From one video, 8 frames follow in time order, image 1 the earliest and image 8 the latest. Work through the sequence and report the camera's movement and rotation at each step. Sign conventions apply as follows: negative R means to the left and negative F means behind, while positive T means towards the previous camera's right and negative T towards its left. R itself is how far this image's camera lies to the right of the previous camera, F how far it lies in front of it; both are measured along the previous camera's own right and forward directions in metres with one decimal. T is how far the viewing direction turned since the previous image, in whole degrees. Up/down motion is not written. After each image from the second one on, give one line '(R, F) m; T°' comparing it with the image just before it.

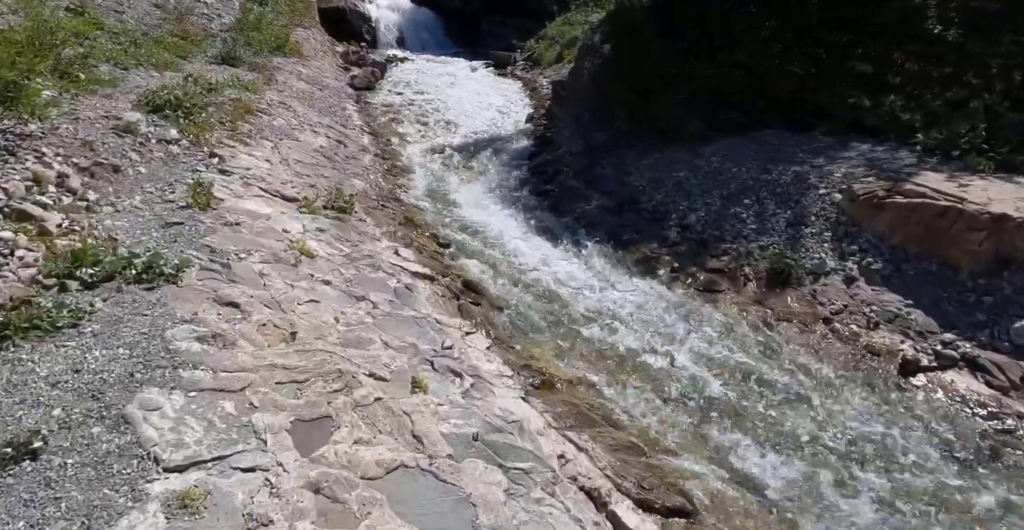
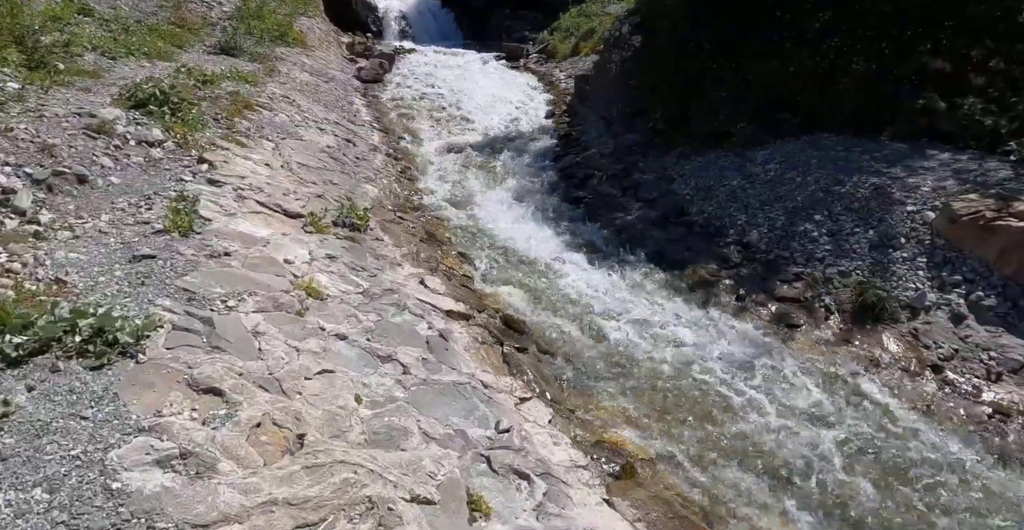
(-0.7, +1.8) m; 0°
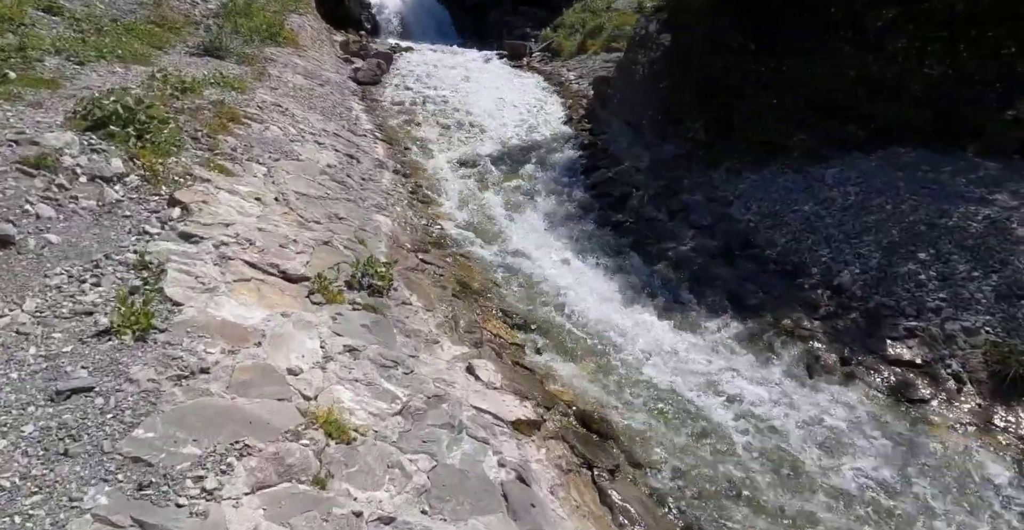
(-0.9, +2.2) m; +1°
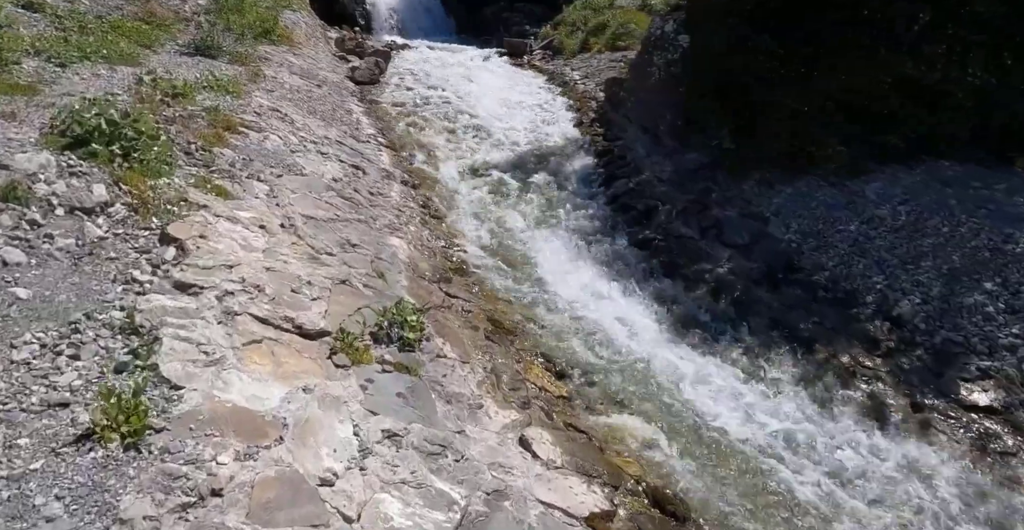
(-0.6, +1.0) m; +1°
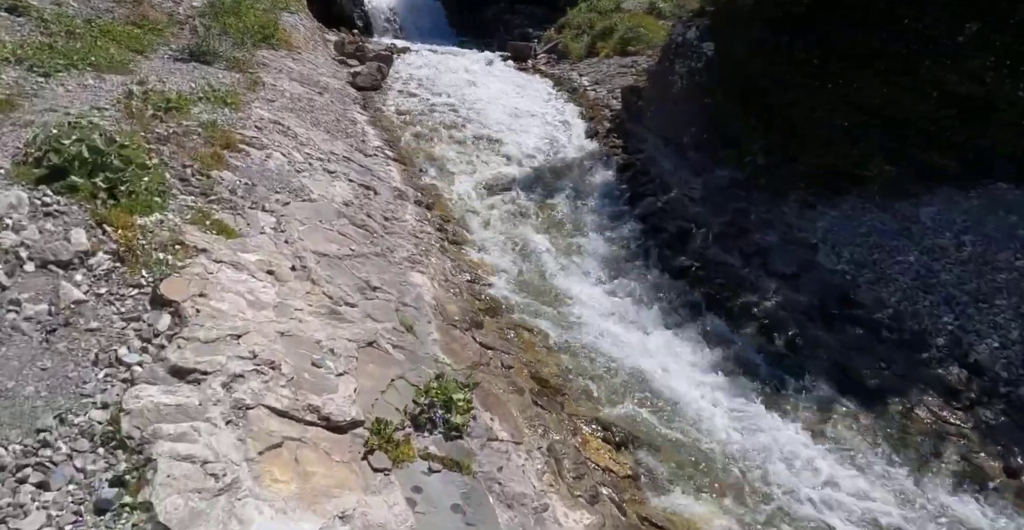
(-0.6, +1.1) m; +1°
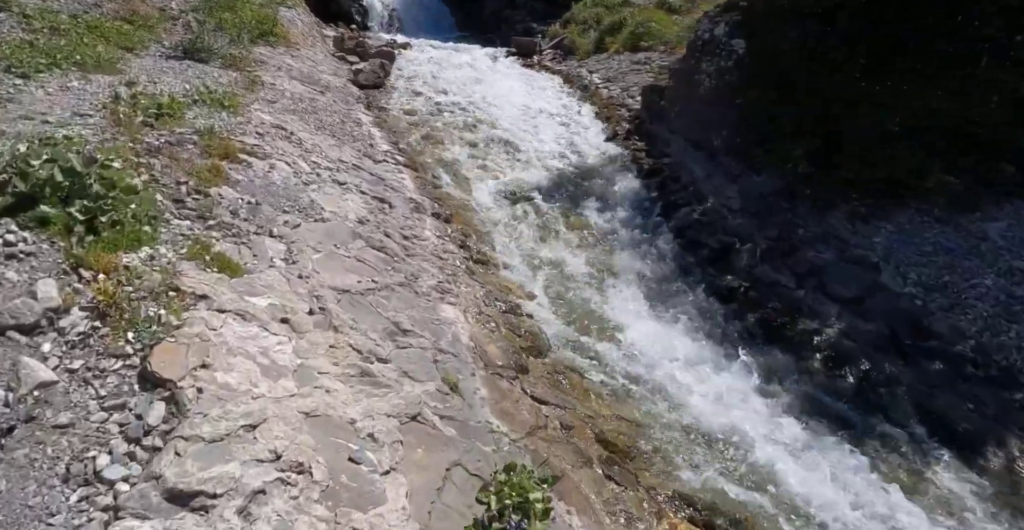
(-0.6, +1.1) m; +1°
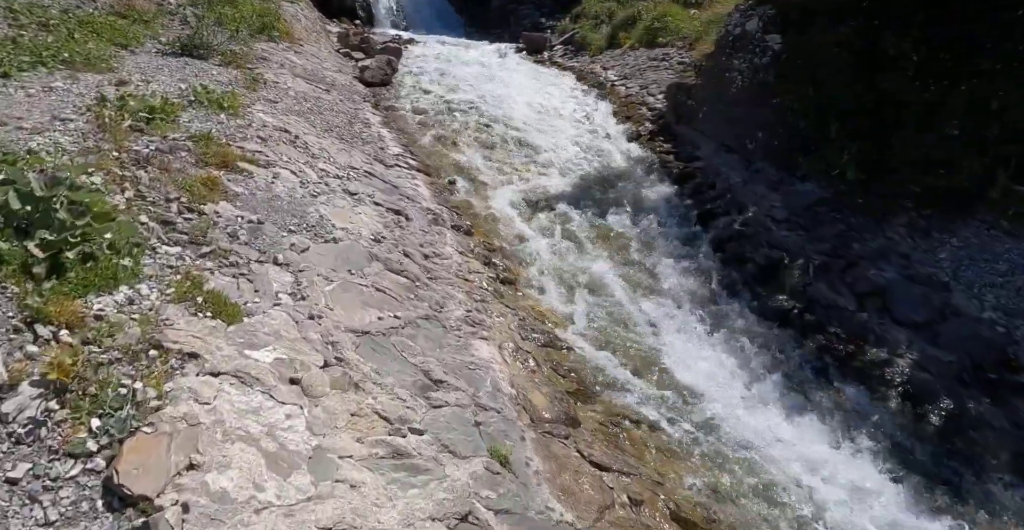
(-0.4, +1.1) m; 0°
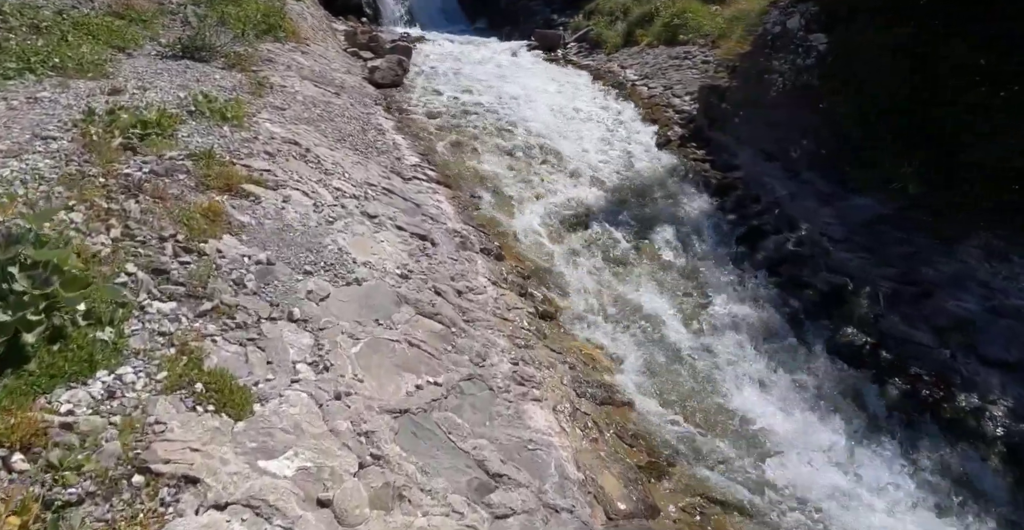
(-0.5, +1.1) m; 0°
